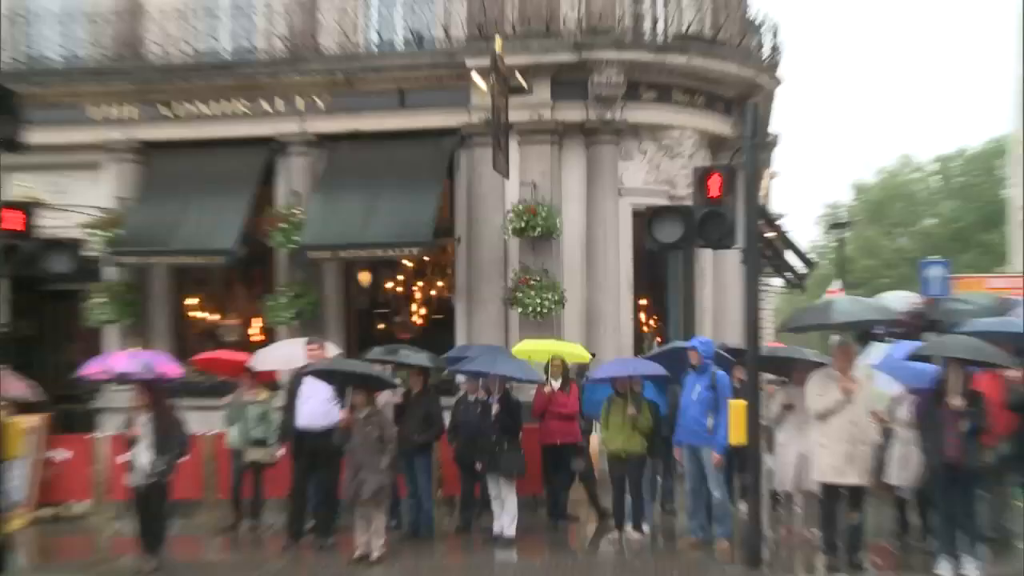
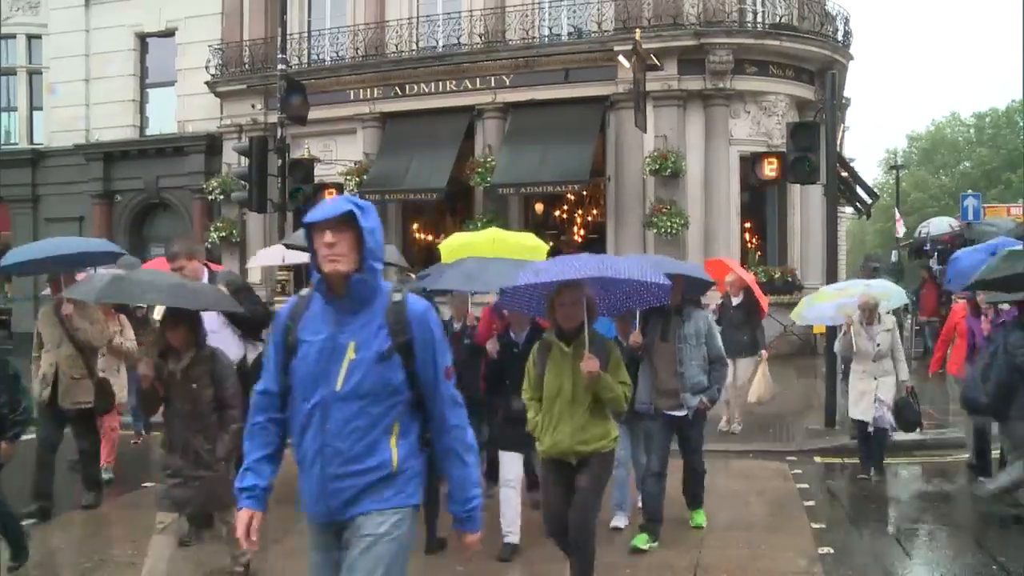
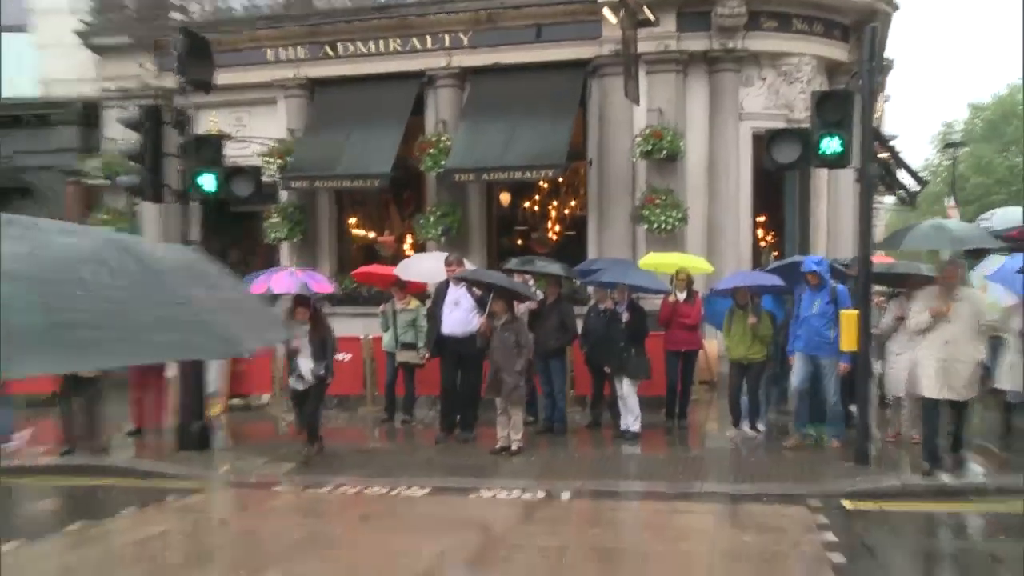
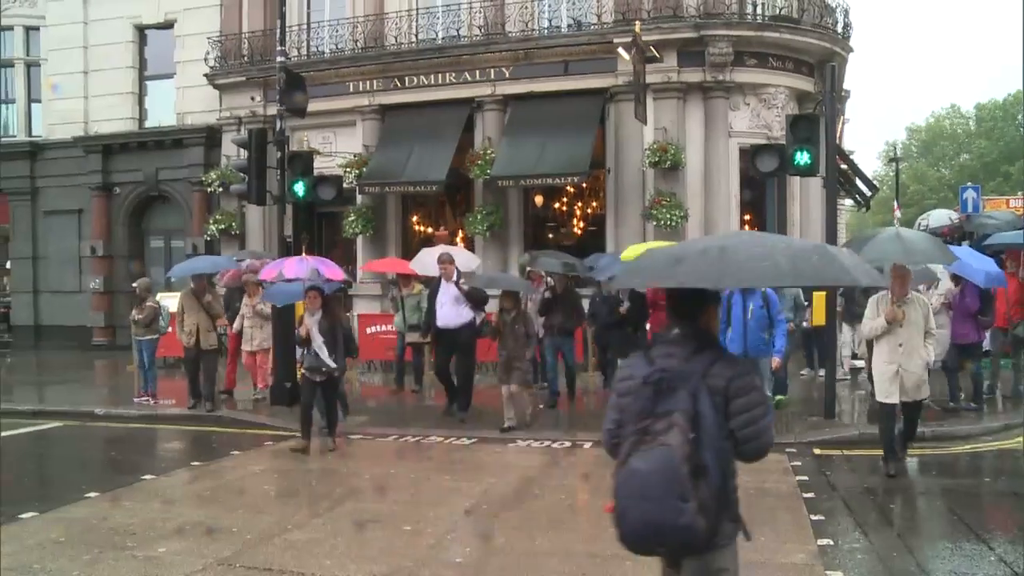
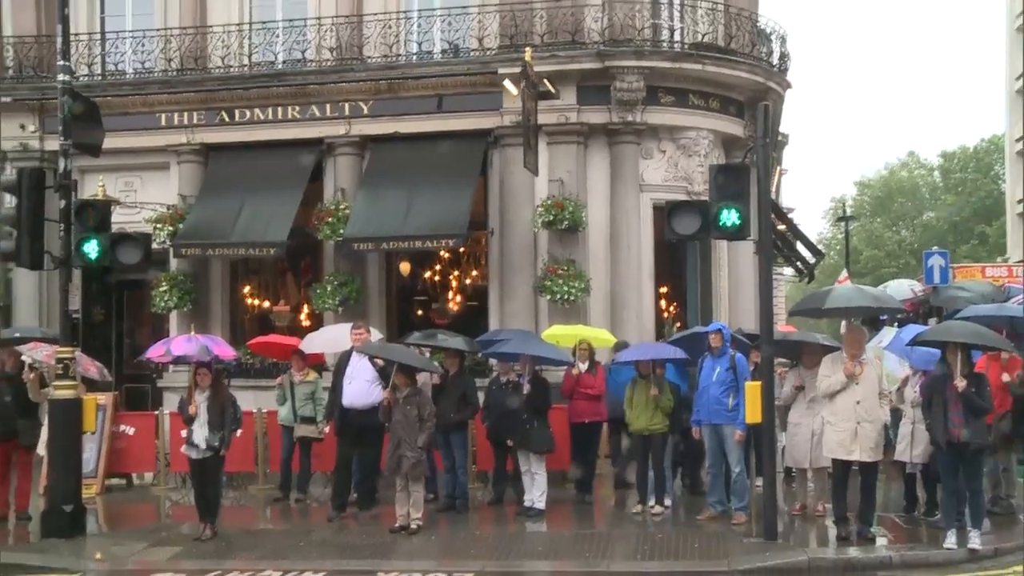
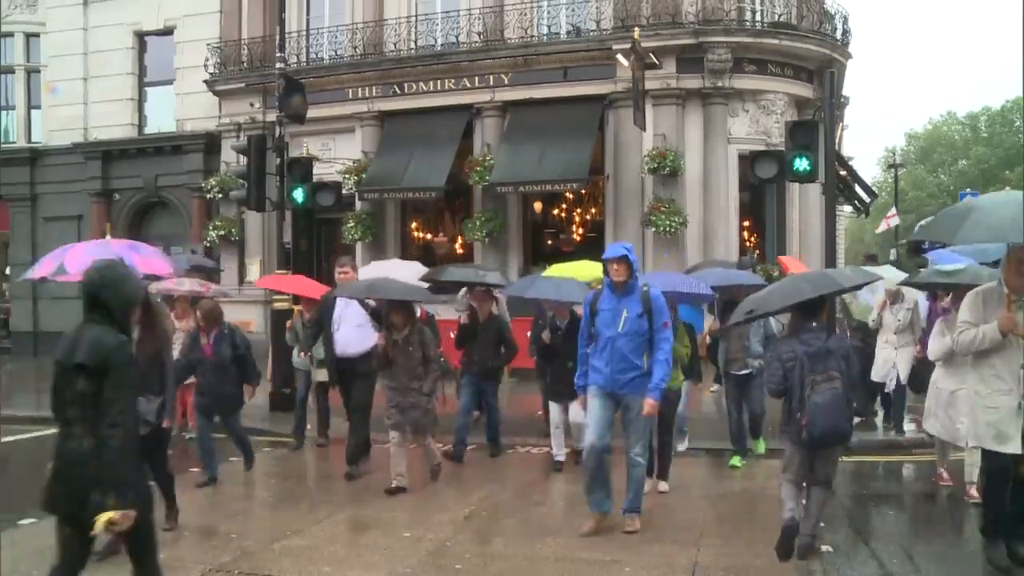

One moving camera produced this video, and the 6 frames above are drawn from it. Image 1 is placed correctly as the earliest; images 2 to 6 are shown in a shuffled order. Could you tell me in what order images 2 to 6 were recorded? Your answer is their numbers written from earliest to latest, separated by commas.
5, 3, 4, 6, 2
